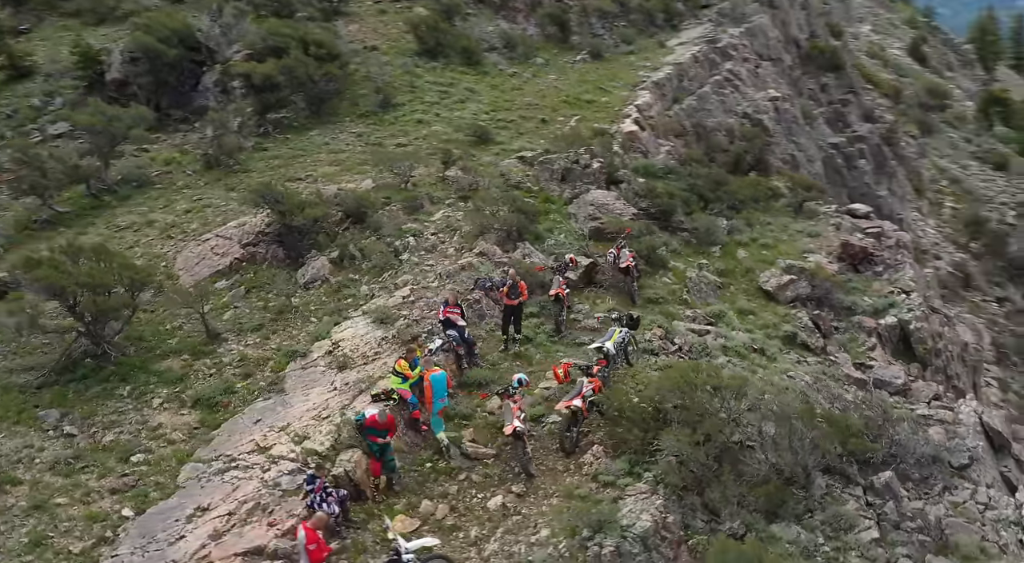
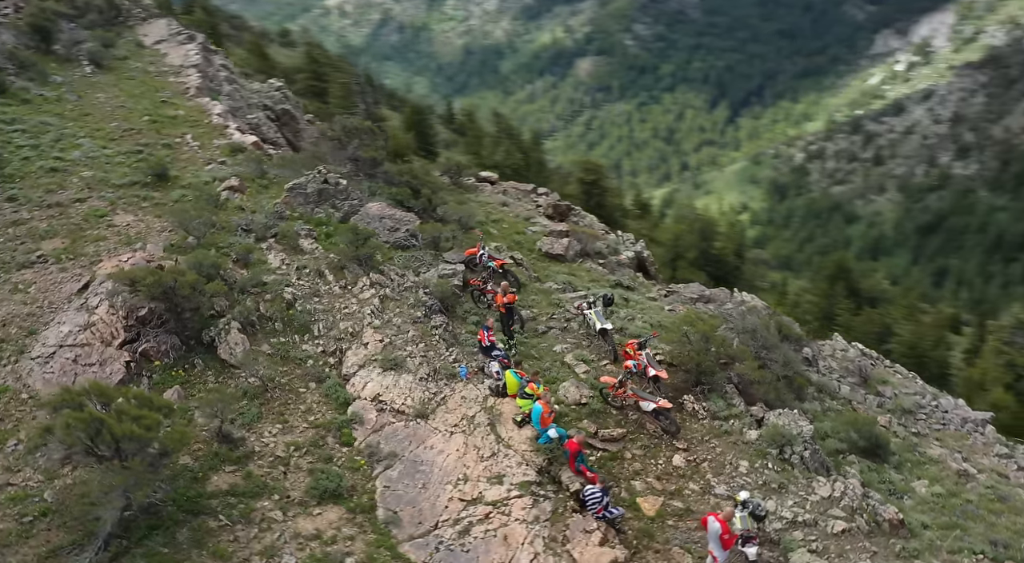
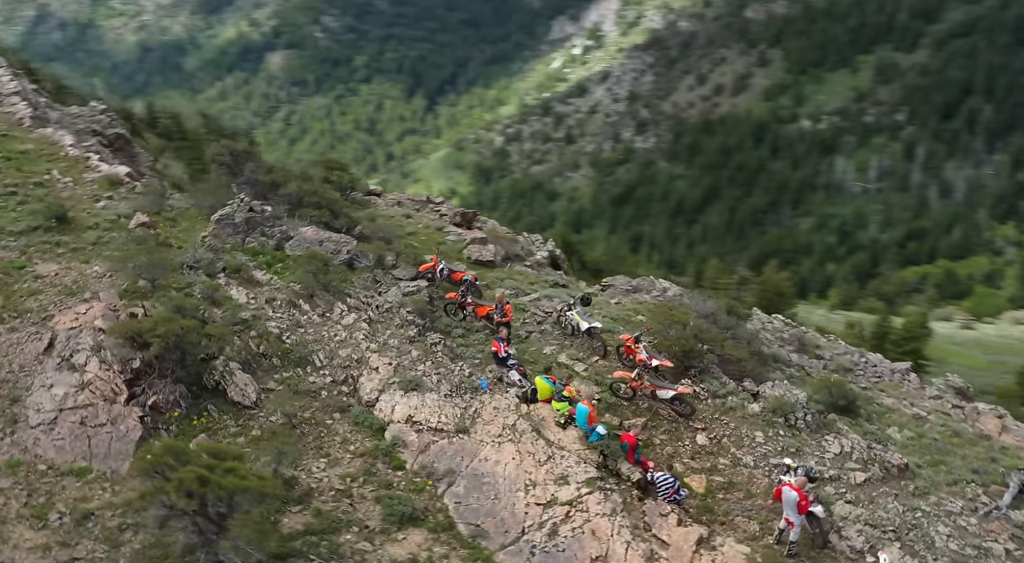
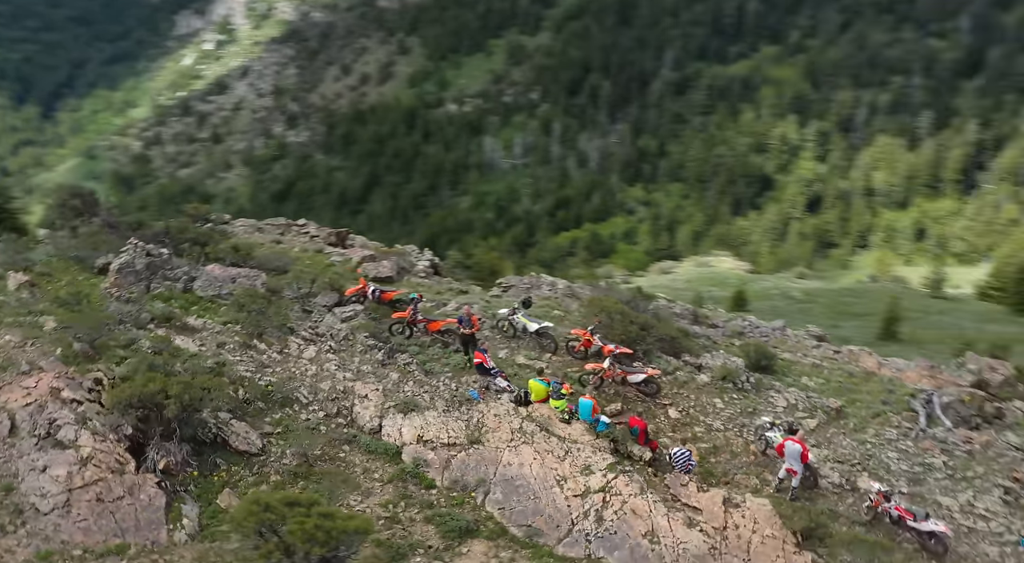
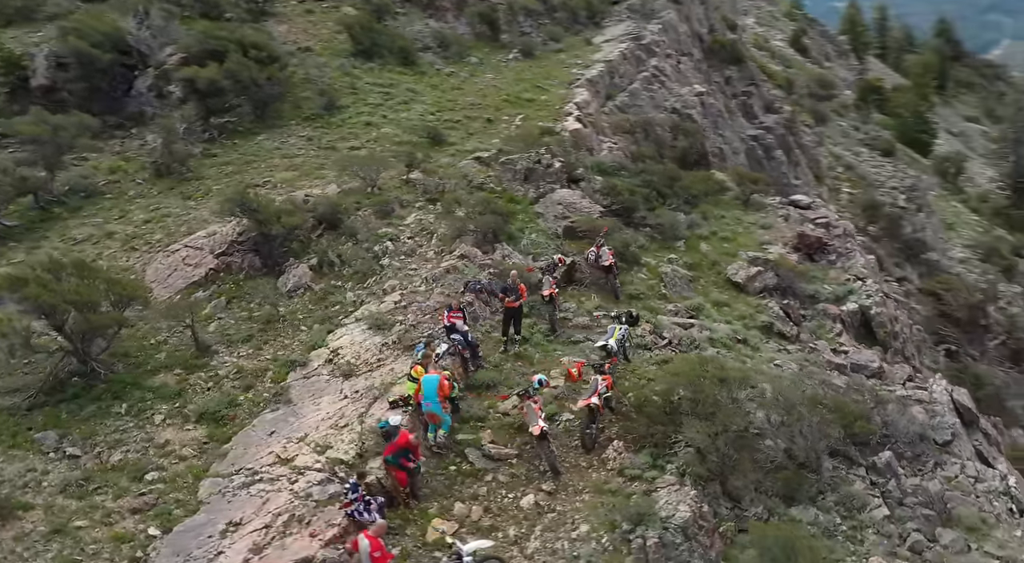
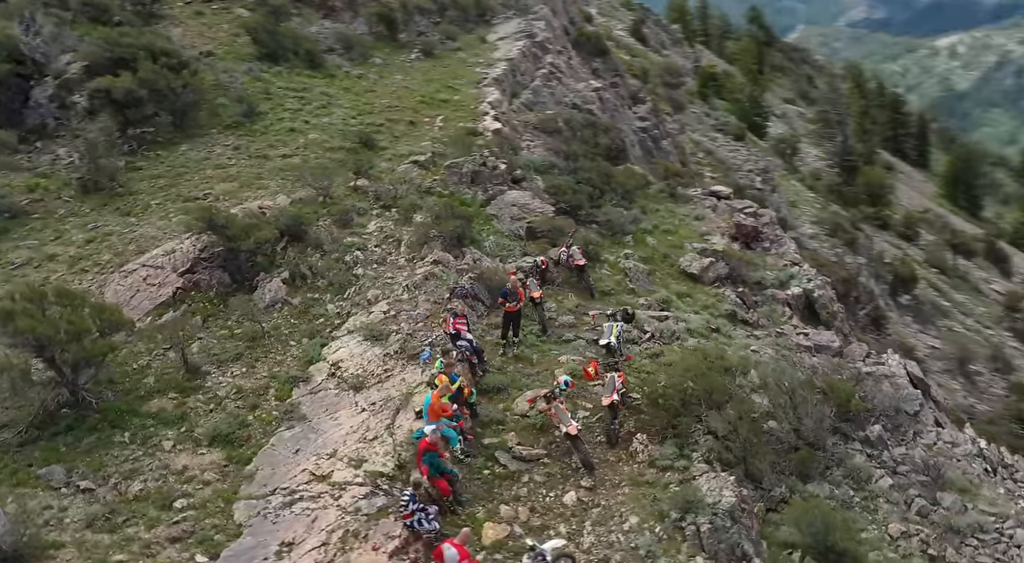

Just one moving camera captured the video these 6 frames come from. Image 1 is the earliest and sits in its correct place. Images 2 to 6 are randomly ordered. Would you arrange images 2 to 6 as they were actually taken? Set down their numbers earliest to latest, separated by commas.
5, 6, 2, 3, 4
